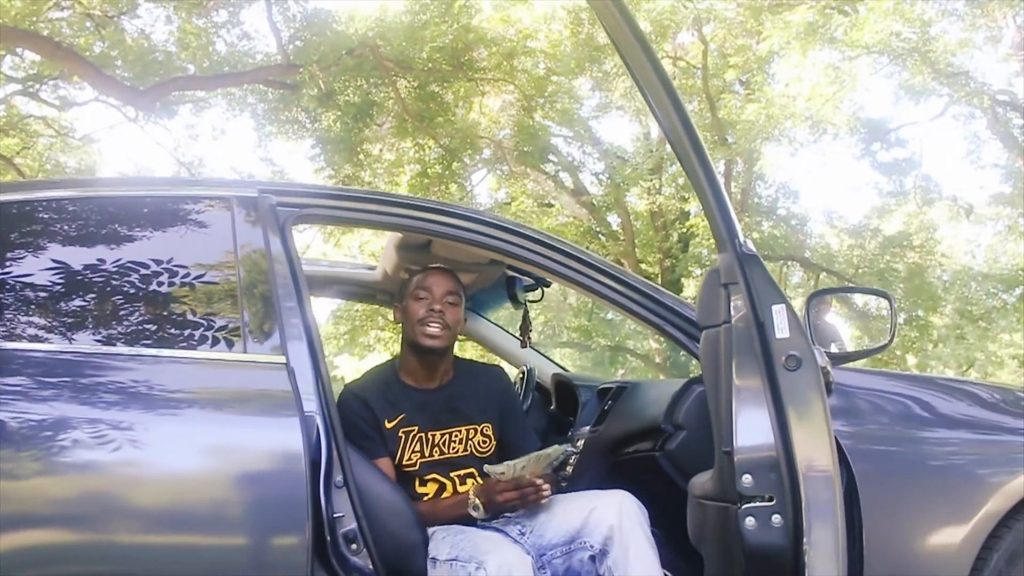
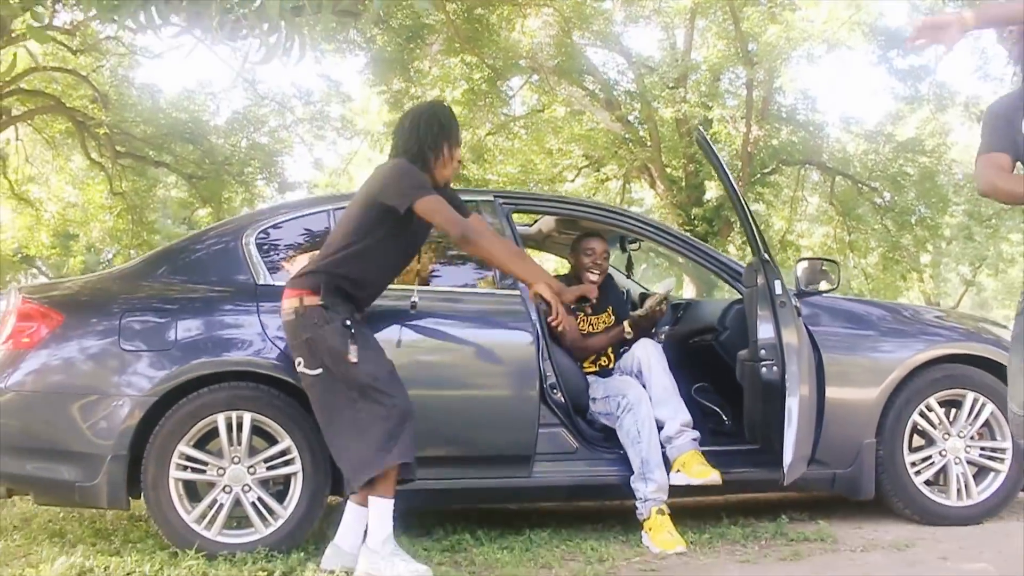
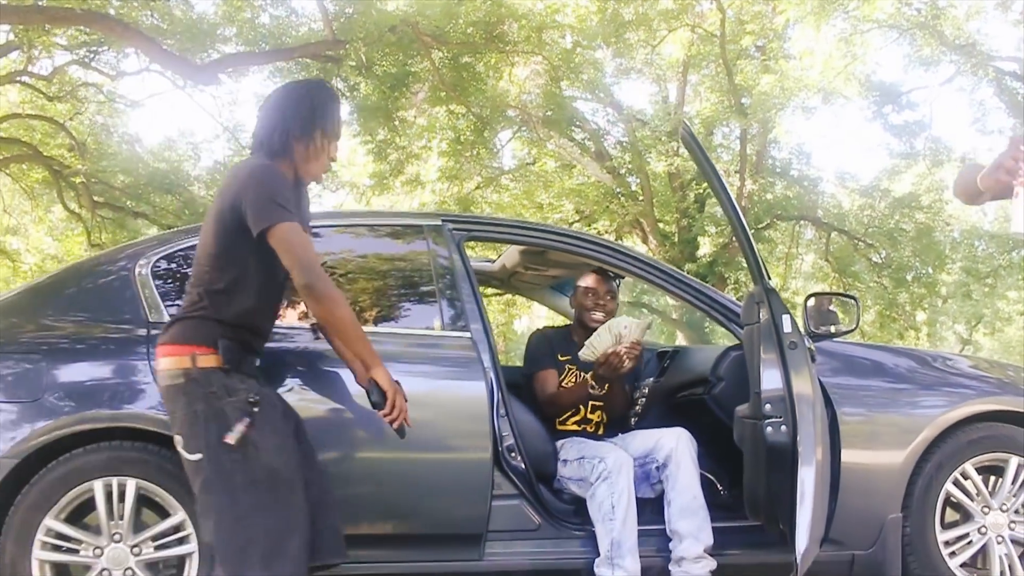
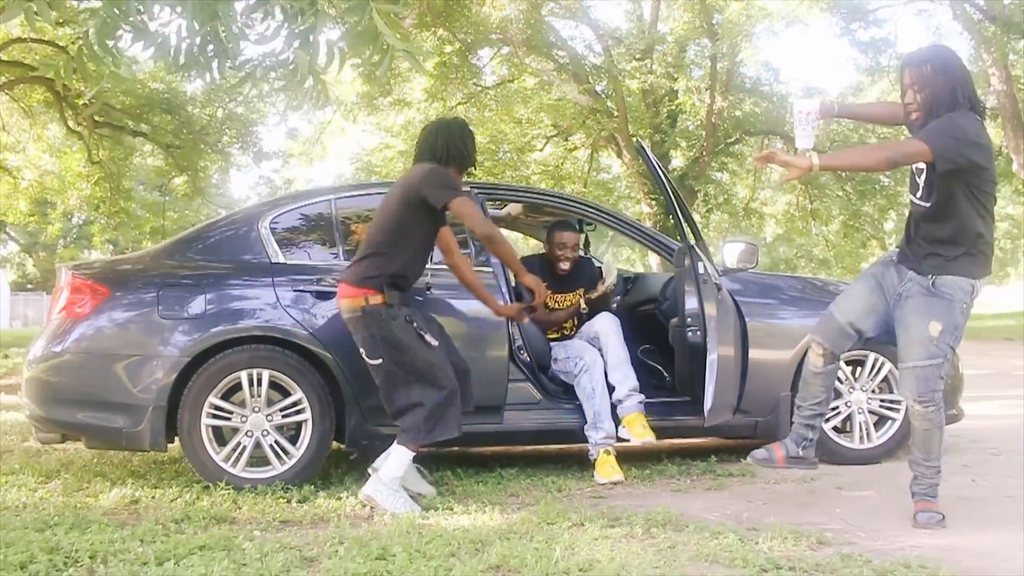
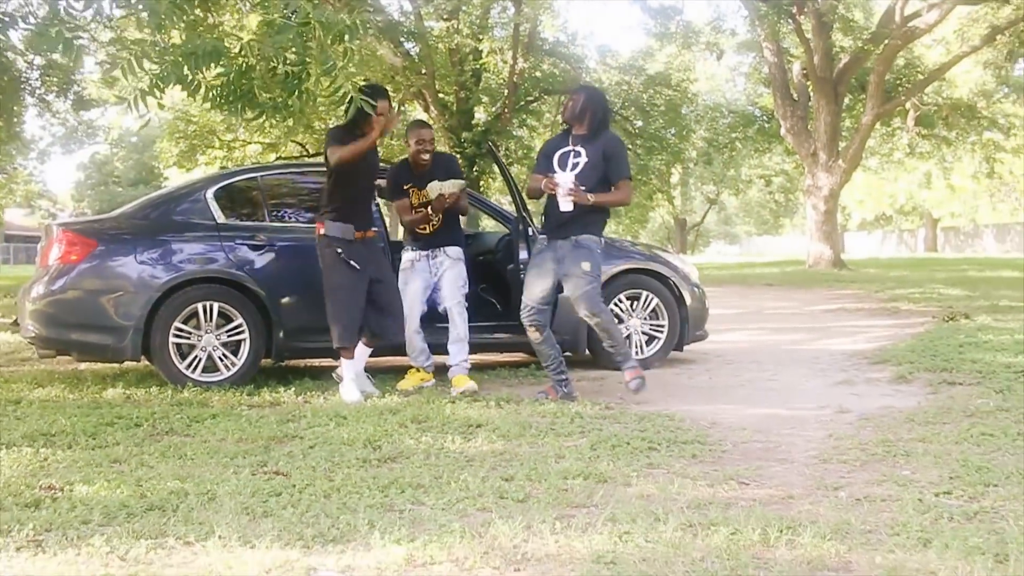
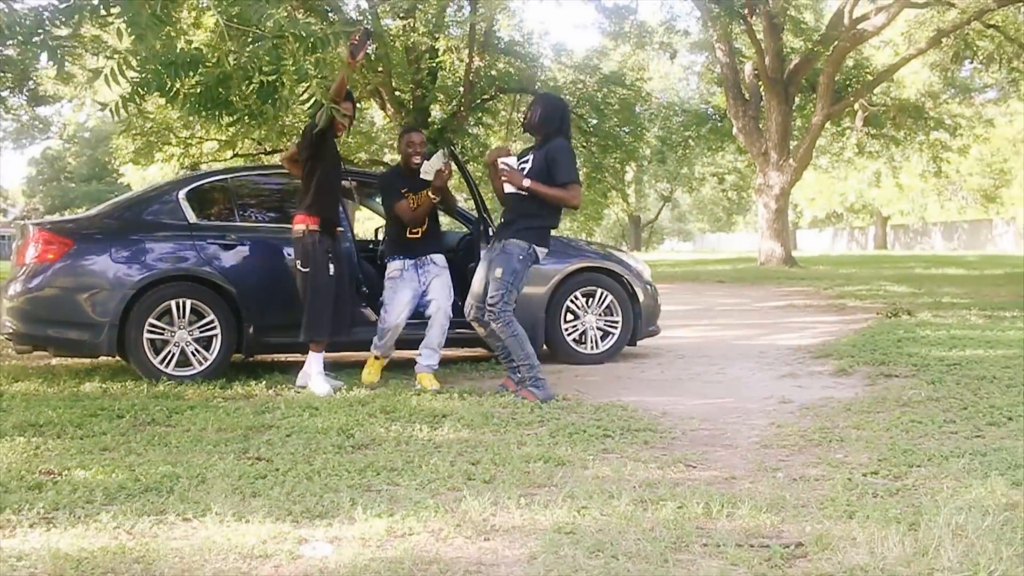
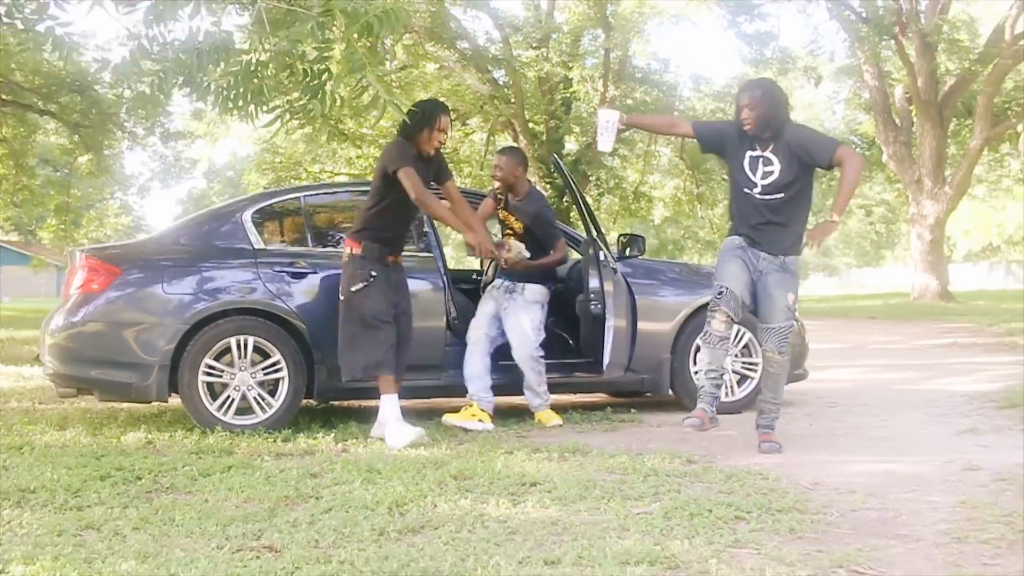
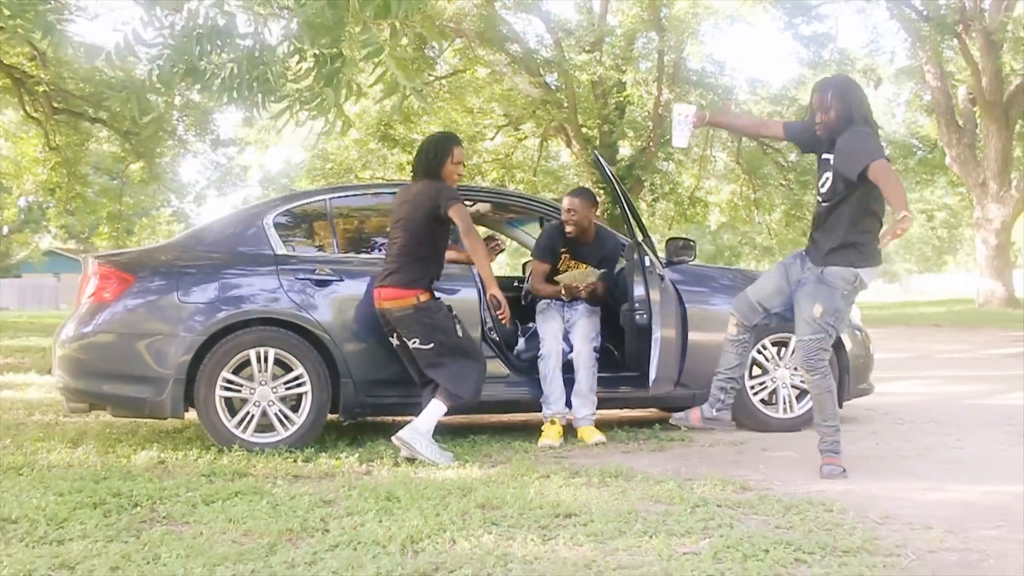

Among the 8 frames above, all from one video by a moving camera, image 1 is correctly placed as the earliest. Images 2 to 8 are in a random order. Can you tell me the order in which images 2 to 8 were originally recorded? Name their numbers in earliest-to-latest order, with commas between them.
3, 2, 4, 8, 7, 5, 6
